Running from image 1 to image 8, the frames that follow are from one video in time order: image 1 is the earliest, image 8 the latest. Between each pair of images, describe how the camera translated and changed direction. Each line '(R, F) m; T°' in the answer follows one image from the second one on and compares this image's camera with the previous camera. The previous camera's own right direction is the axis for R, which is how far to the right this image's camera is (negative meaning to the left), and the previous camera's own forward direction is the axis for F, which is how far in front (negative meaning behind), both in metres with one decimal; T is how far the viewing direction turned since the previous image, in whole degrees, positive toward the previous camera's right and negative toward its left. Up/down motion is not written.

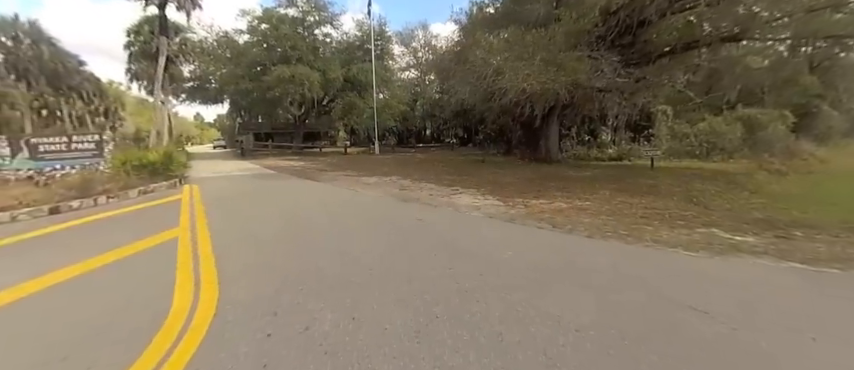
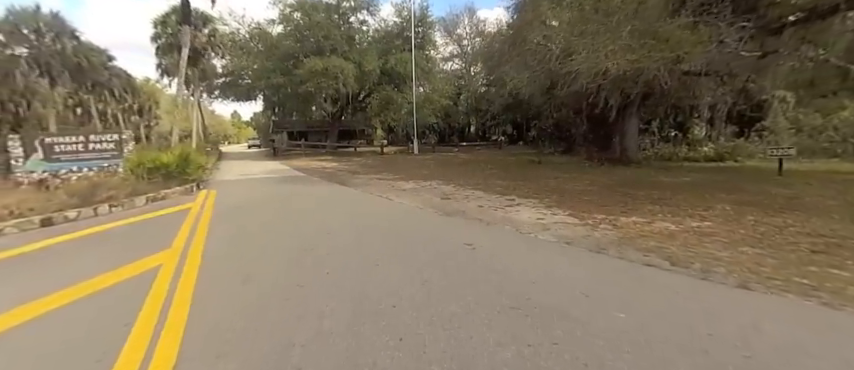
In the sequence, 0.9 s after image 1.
(-0.3, +2.5) m; -7°
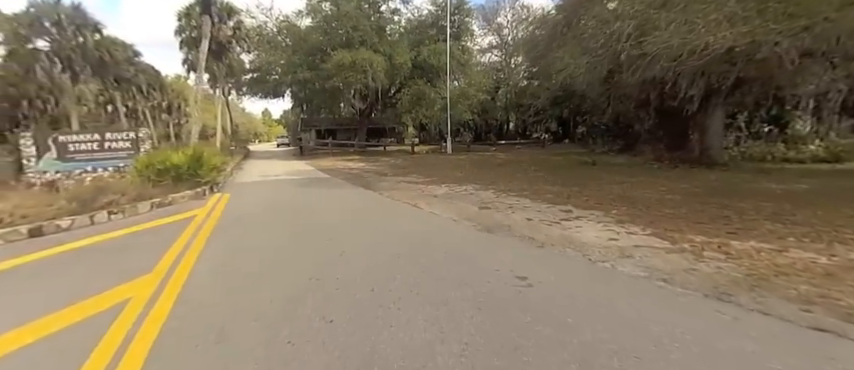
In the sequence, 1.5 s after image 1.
(-0.1, +1.7) m; -5°
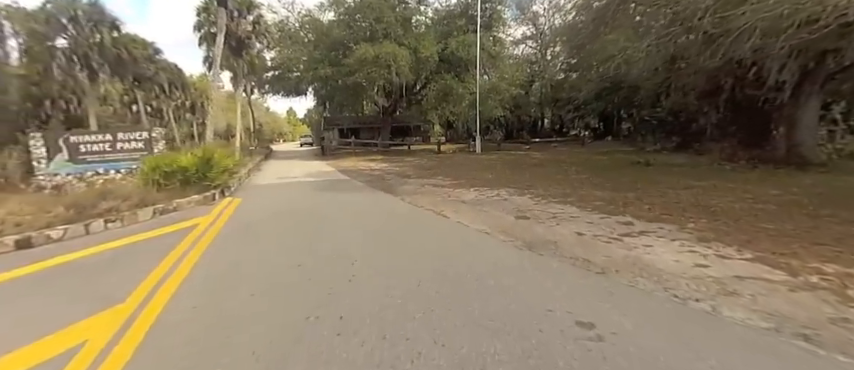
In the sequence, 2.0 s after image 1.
(-0.1, +1.3) m; -4°
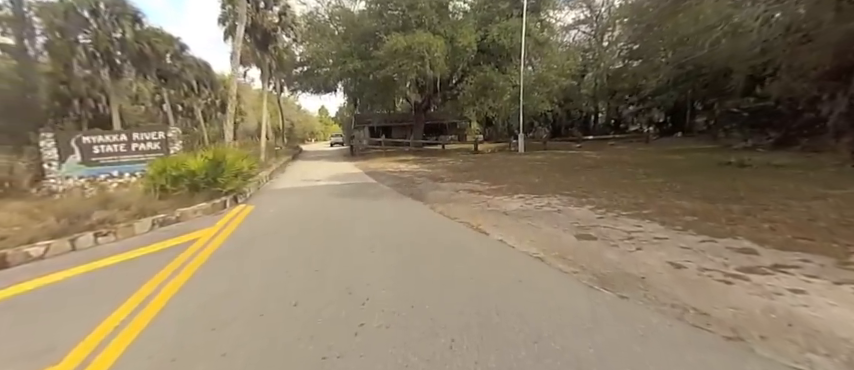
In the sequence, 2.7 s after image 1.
(0.0, +1.7) m; -6°
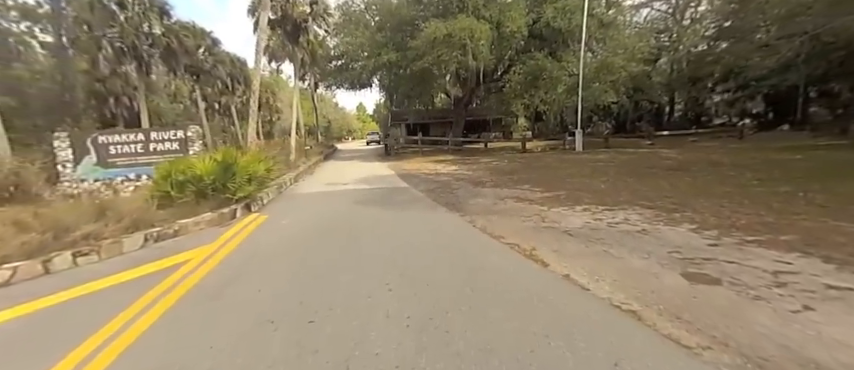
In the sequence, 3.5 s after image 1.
(0.0, +1.7) m; -7°
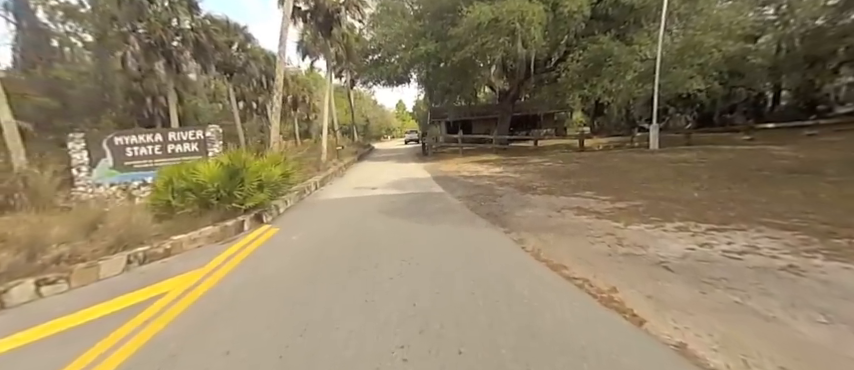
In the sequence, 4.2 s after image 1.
(0.0, +1.6) m; -7°
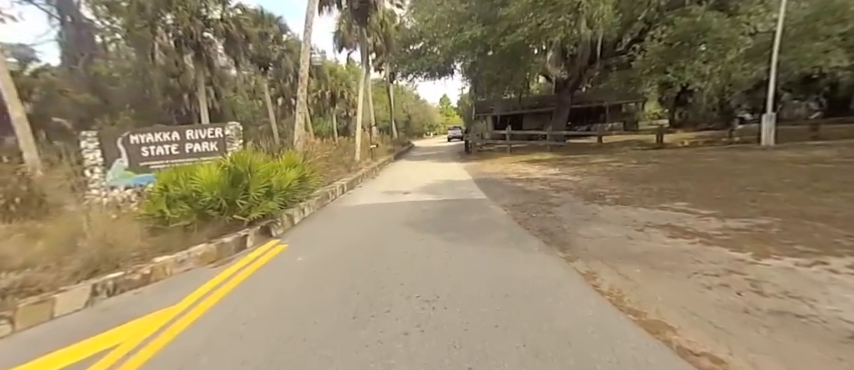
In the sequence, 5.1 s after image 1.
(0.0, +1.6) m; -7°
